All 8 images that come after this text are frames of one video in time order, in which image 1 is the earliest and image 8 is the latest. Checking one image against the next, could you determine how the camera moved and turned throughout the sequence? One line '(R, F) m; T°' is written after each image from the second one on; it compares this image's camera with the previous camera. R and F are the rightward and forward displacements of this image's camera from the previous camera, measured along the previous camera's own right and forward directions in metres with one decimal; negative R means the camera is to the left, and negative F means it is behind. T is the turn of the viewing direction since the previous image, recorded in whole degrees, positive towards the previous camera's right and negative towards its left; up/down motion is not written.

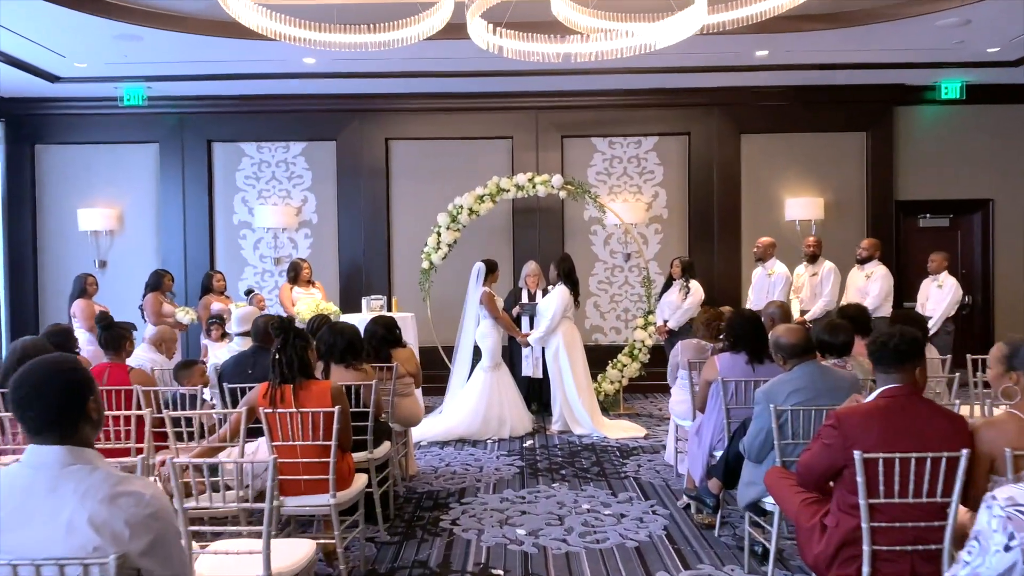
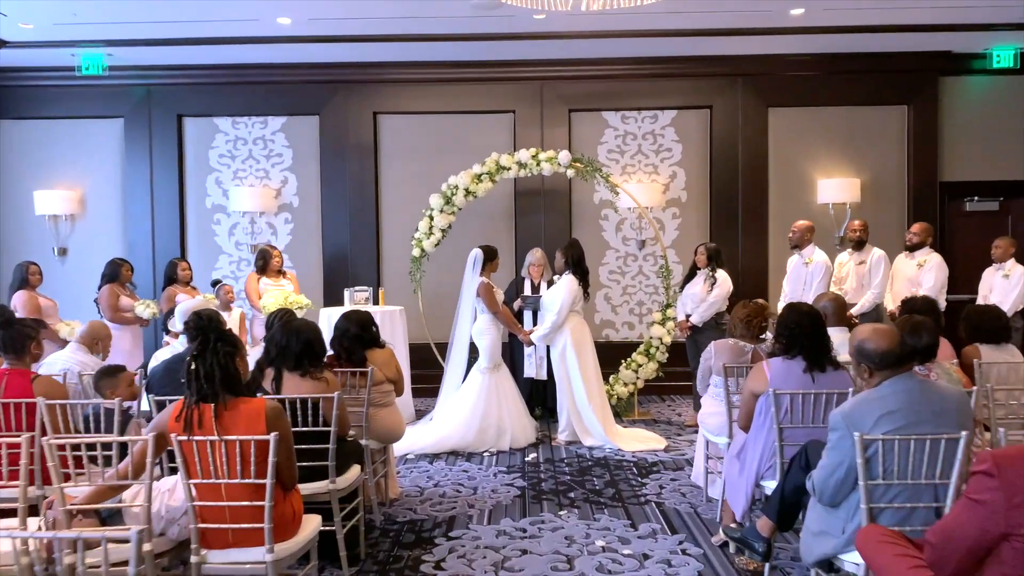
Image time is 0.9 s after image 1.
(0.0, +0.8) m; 0°
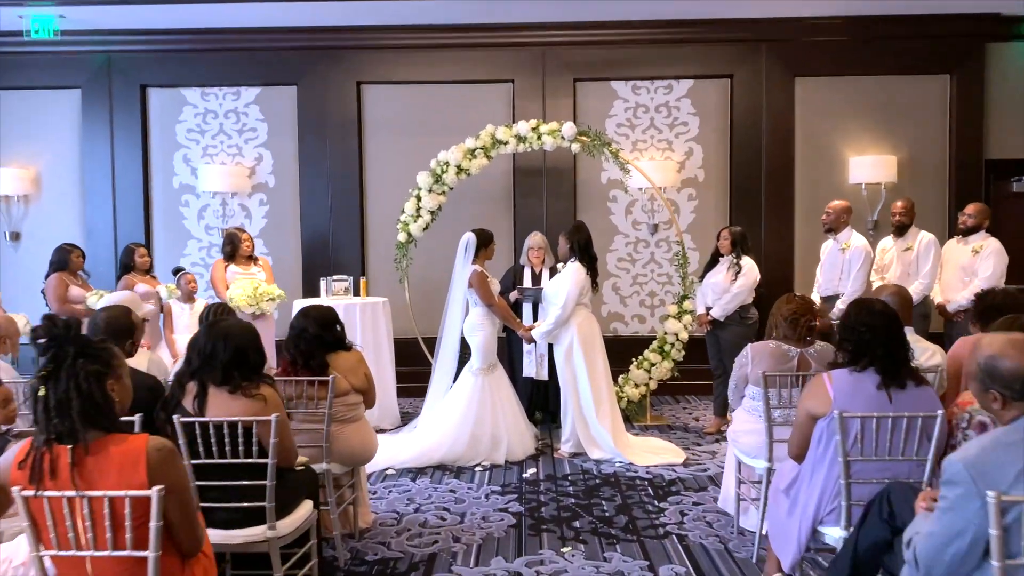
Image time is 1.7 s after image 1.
(0.0, +0.7) m; 0°
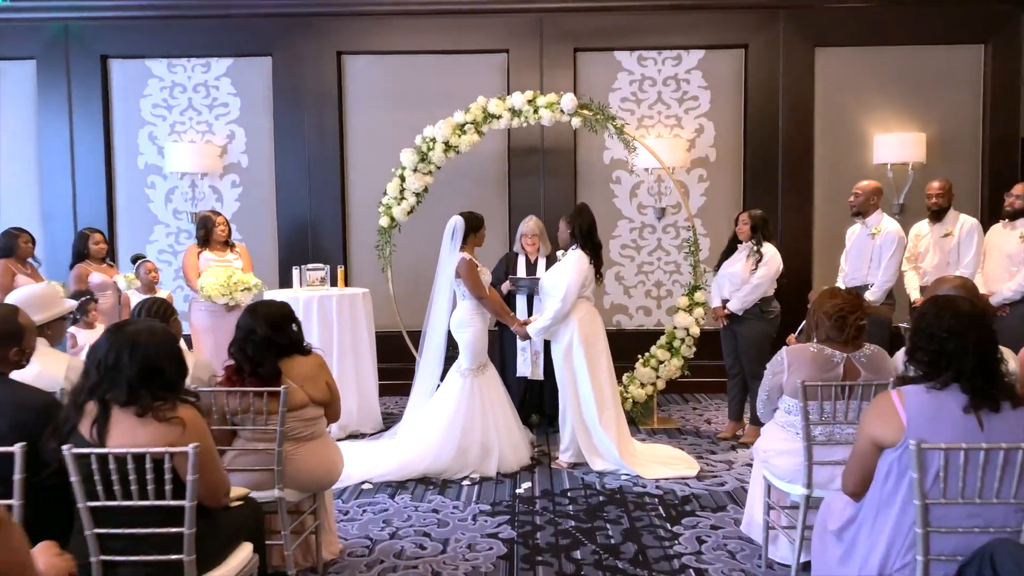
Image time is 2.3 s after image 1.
(0.0, +0.5) m; 0°
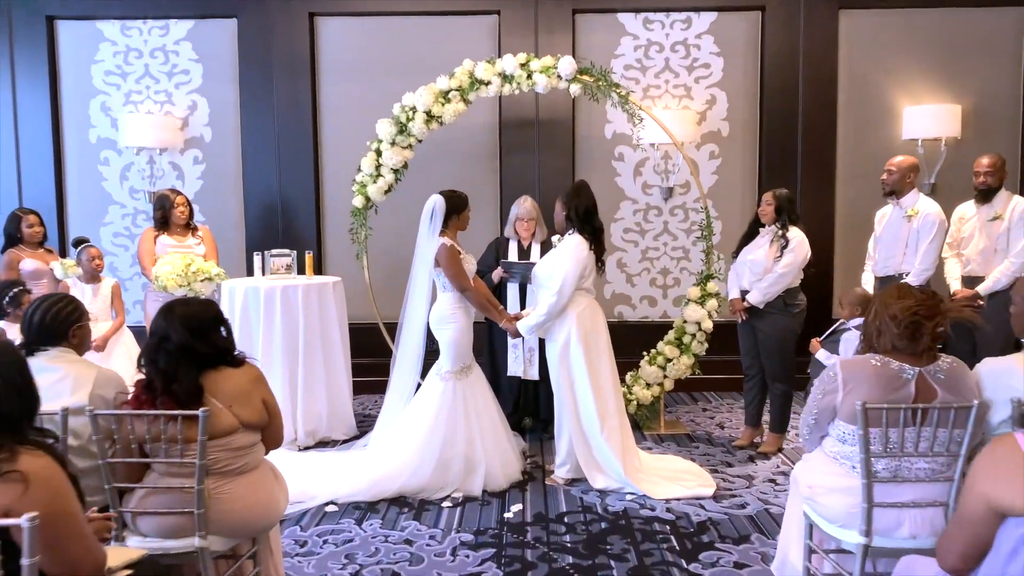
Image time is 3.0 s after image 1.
(0.0, +0.6) m; 0°
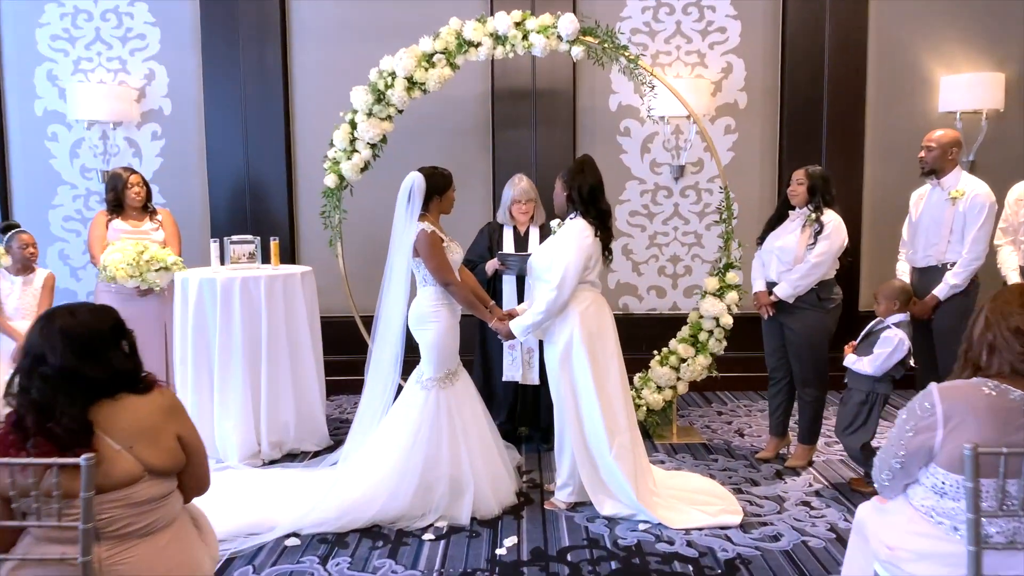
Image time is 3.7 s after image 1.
(0.0, +0.5) m; 0°
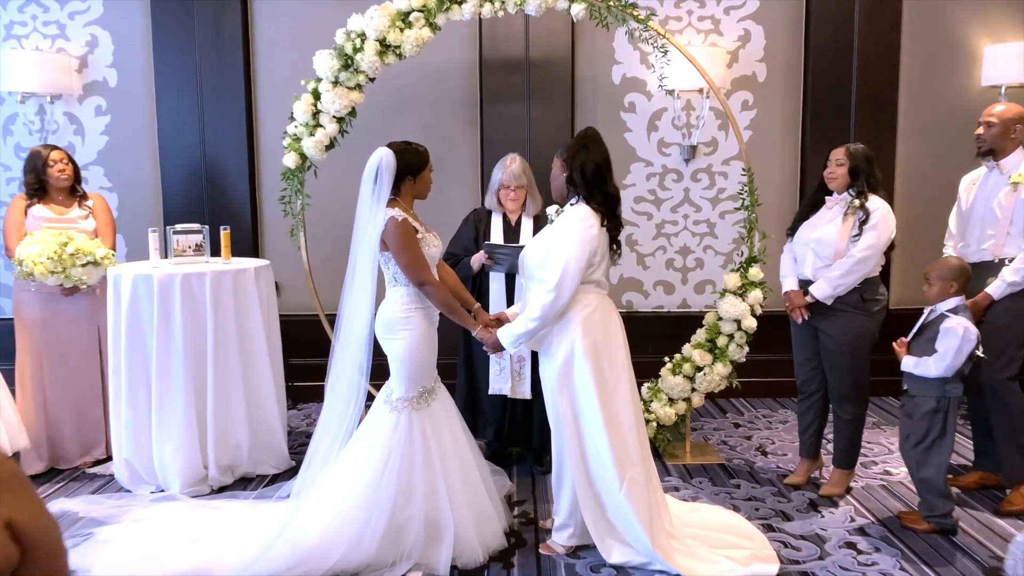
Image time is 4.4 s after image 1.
(0.0, +0.6) m; +1°
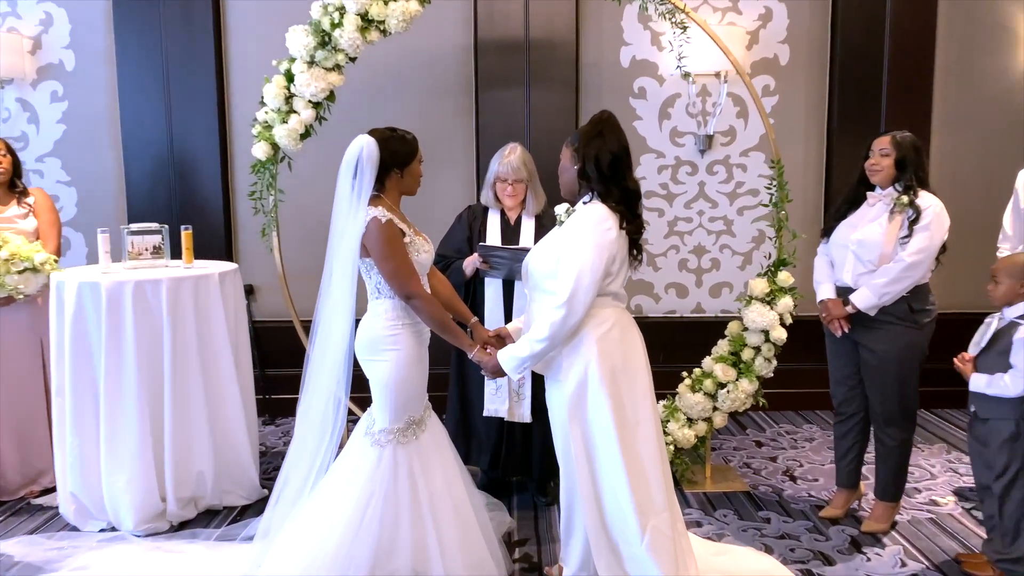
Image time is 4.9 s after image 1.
(0.0, +0.4) m; 0°
